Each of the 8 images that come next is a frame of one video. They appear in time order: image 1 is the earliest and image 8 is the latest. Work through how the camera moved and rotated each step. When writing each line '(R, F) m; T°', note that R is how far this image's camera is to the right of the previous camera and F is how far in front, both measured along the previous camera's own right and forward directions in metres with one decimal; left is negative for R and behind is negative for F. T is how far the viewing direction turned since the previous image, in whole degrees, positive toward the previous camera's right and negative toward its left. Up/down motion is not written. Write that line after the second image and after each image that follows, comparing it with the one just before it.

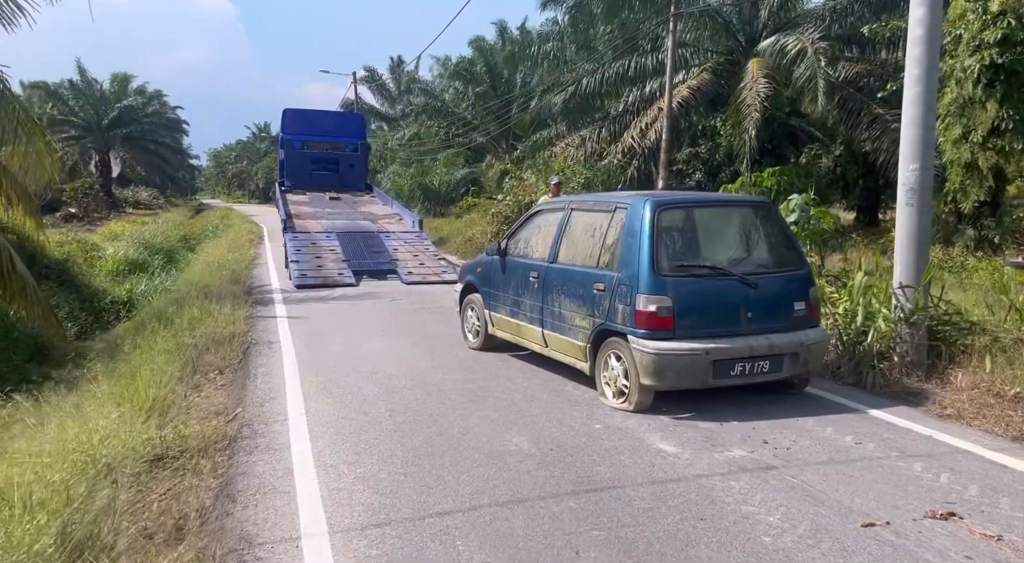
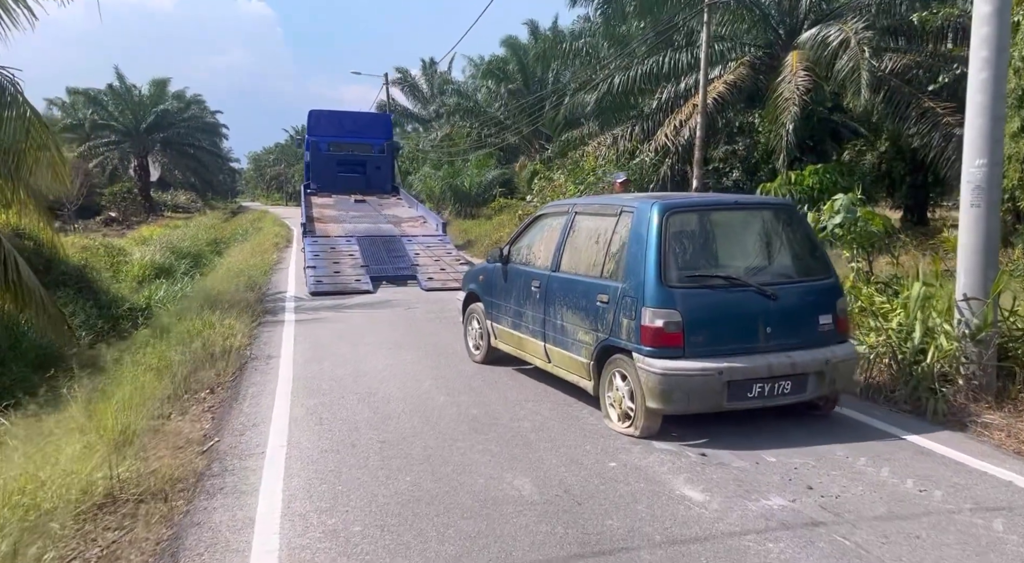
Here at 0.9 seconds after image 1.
(+0.2, +0.7) m; -3°
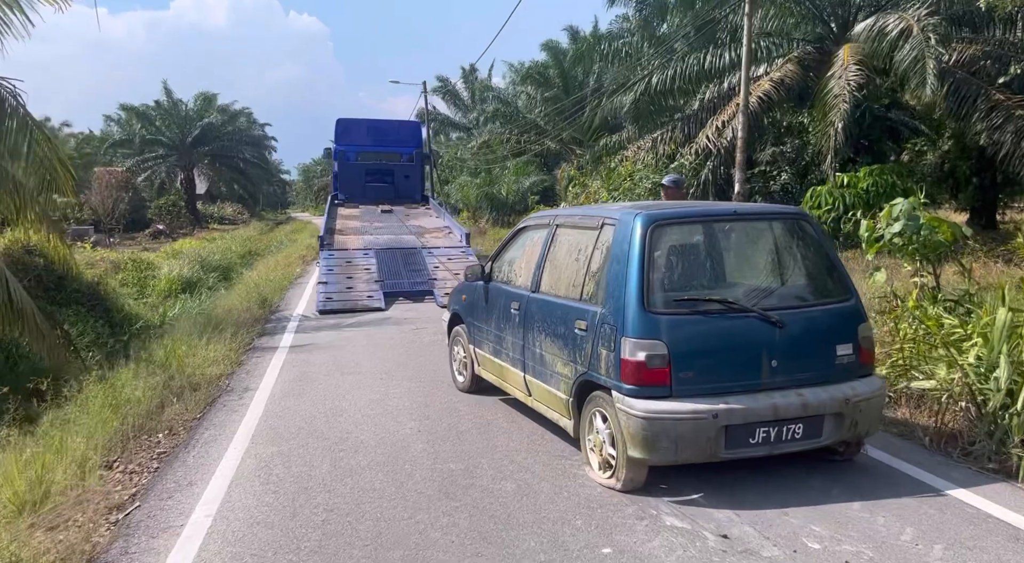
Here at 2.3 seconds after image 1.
(+0.4, +1.0) m; -4°
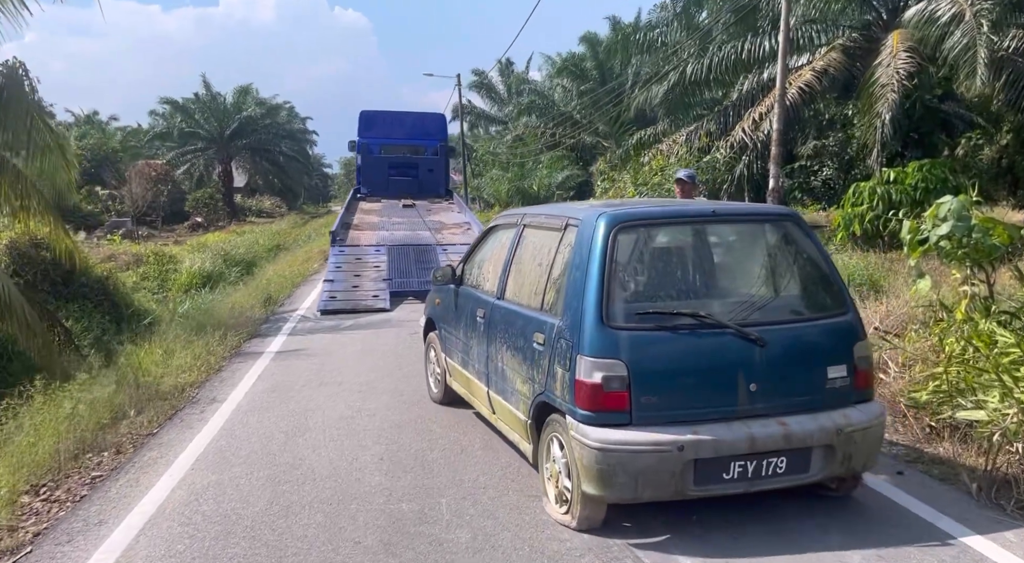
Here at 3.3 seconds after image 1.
(+0.4, +0.7) m; -3°
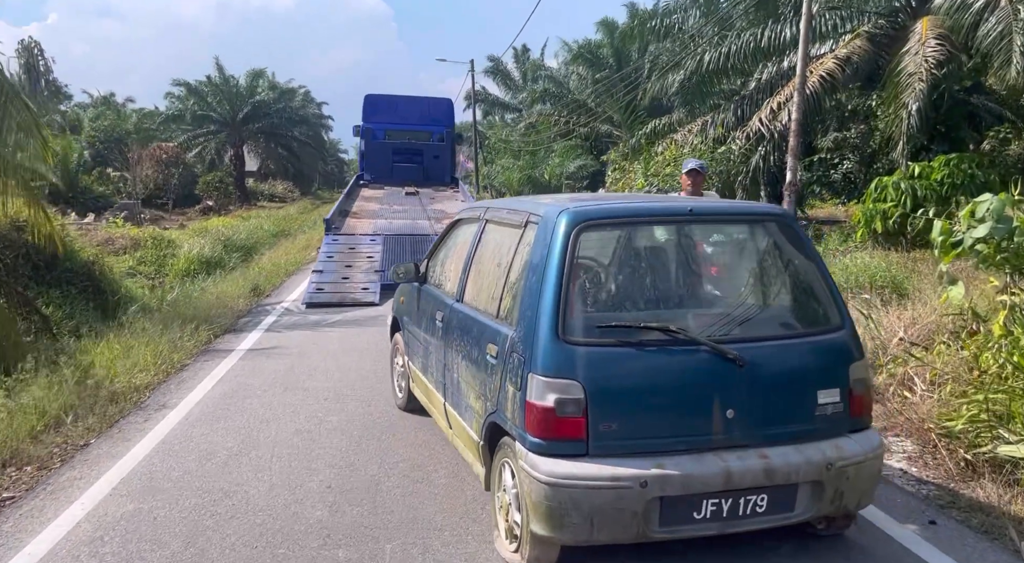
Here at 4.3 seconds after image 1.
(+0.2, +0.7) m; -1°
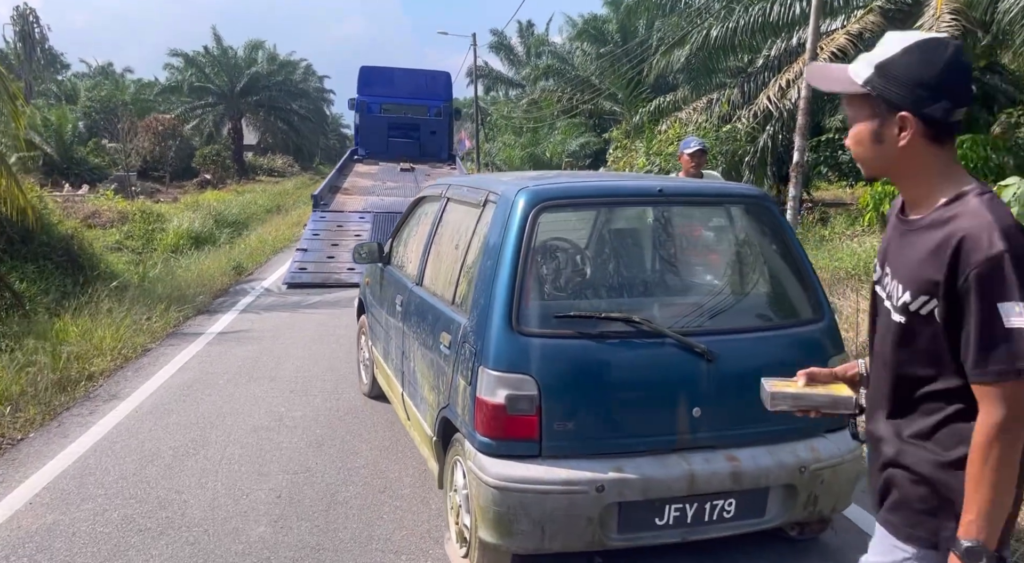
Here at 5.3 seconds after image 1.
(+0.1, +0.5) m; 0°
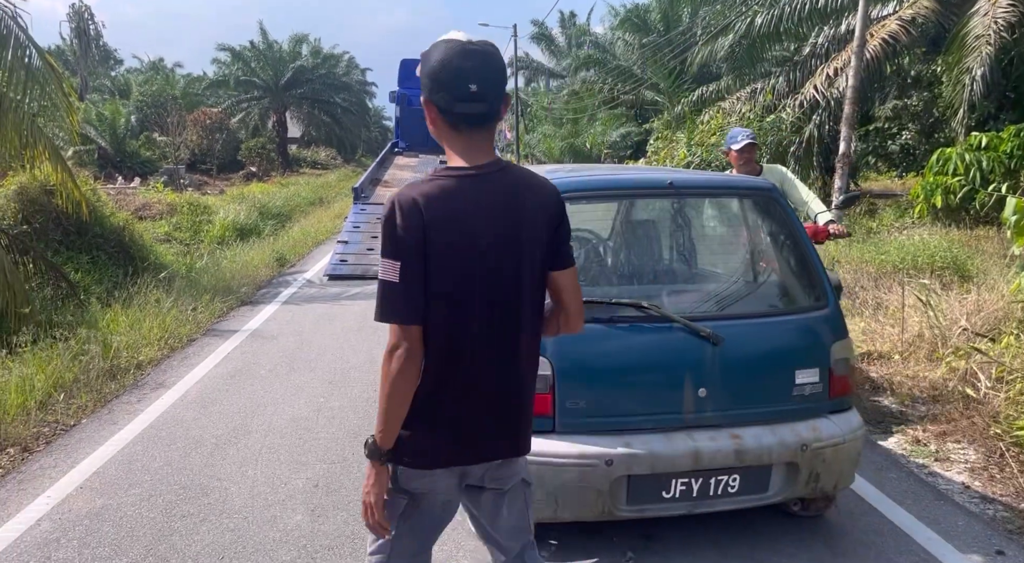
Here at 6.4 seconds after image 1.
(0.0, 0.0) m; -3°
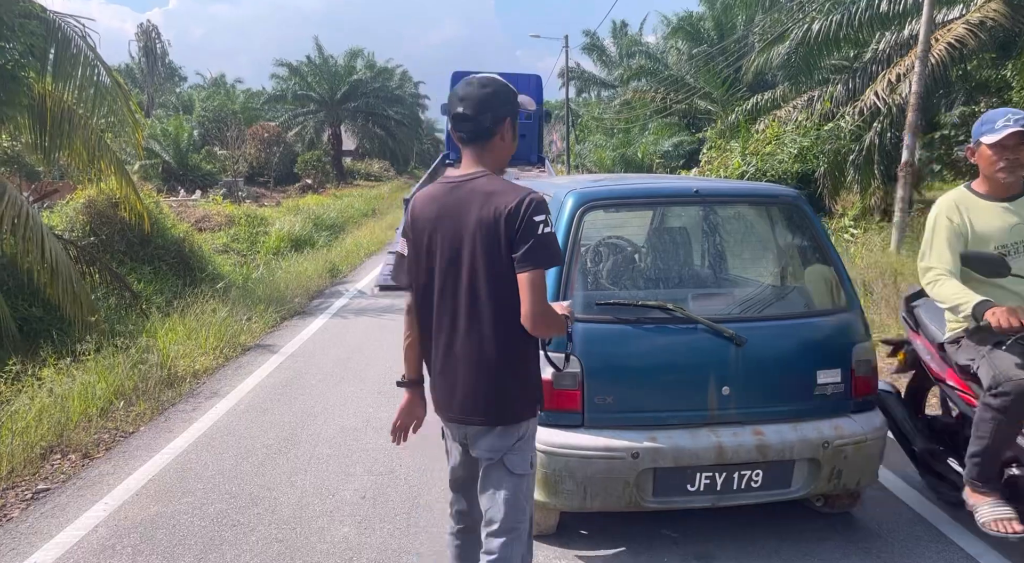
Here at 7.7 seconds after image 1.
(0.0, +0.1) m; -4°
